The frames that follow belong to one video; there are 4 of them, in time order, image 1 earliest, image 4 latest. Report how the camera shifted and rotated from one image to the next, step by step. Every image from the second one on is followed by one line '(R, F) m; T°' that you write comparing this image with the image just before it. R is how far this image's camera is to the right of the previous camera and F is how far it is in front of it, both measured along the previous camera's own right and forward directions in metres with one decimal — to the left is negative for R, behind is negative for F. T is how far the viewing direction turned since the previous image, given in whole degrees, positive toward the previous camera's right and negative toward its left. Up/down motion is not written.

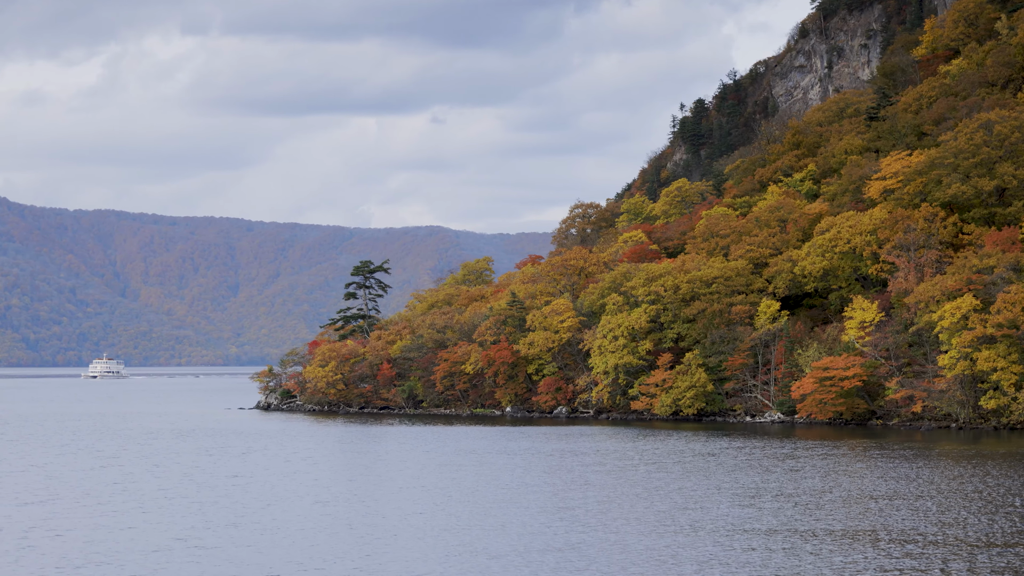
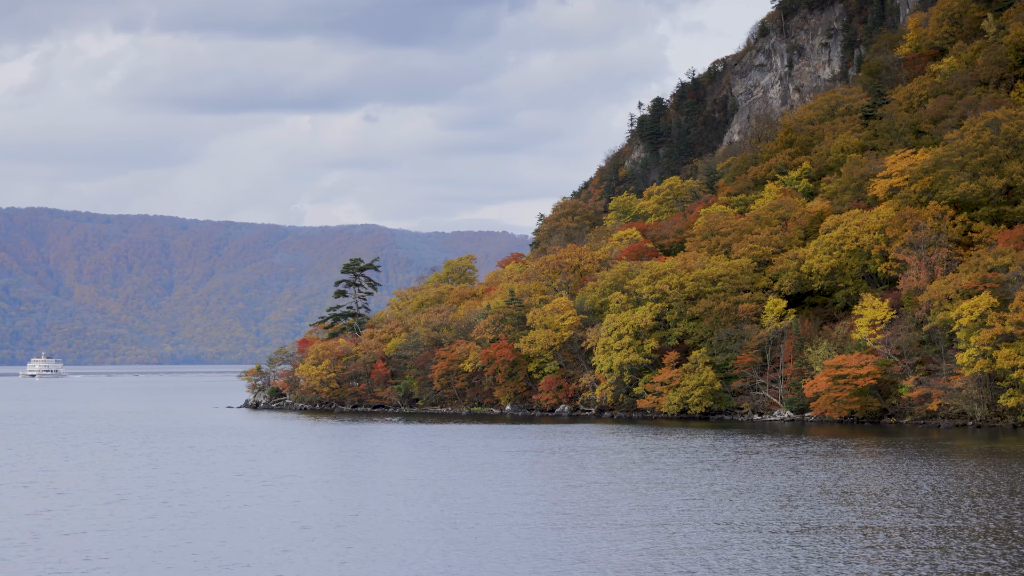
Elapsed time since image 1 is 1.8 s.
(-3.9, +0.4) m; 0°
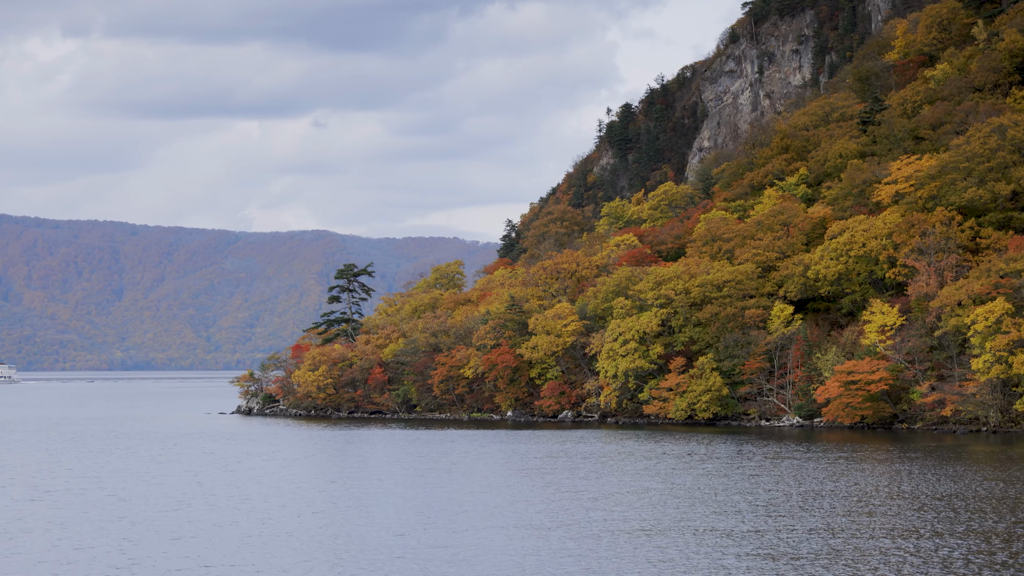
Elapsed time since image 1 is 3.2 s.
(-3.0, 0.0) m; 0°
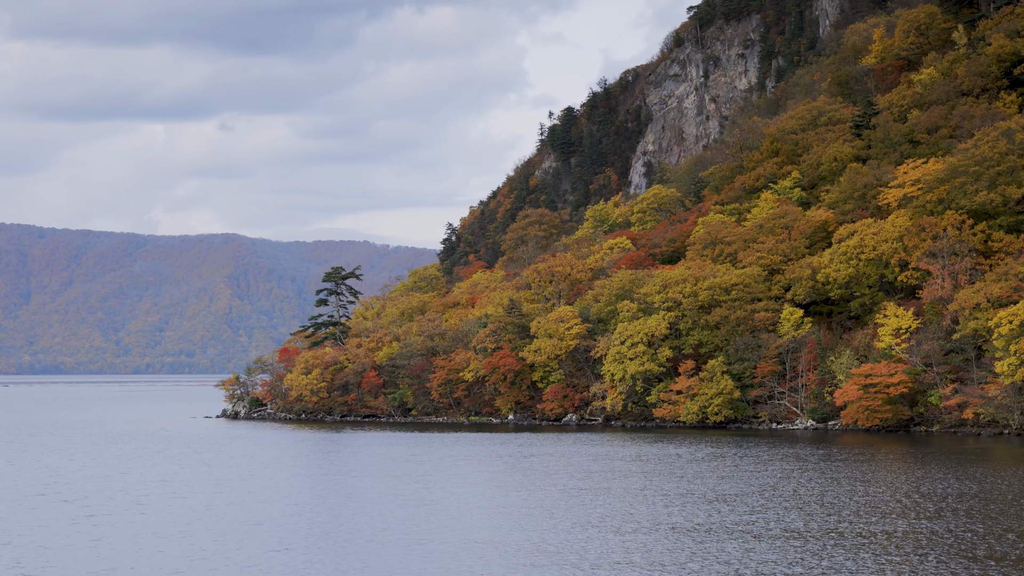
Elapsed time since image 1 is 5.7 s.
(-5.7, -0.8) m; 0°
